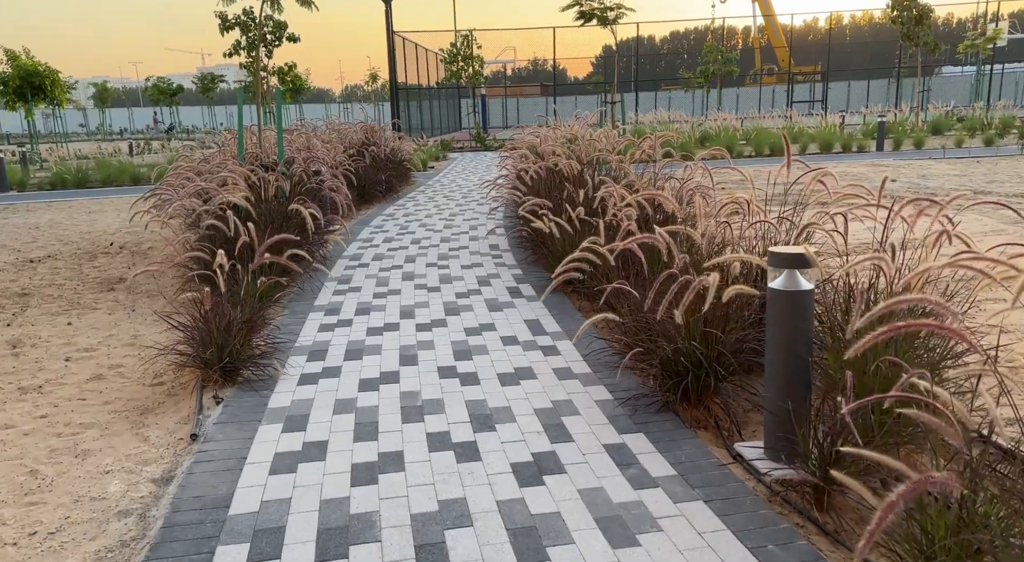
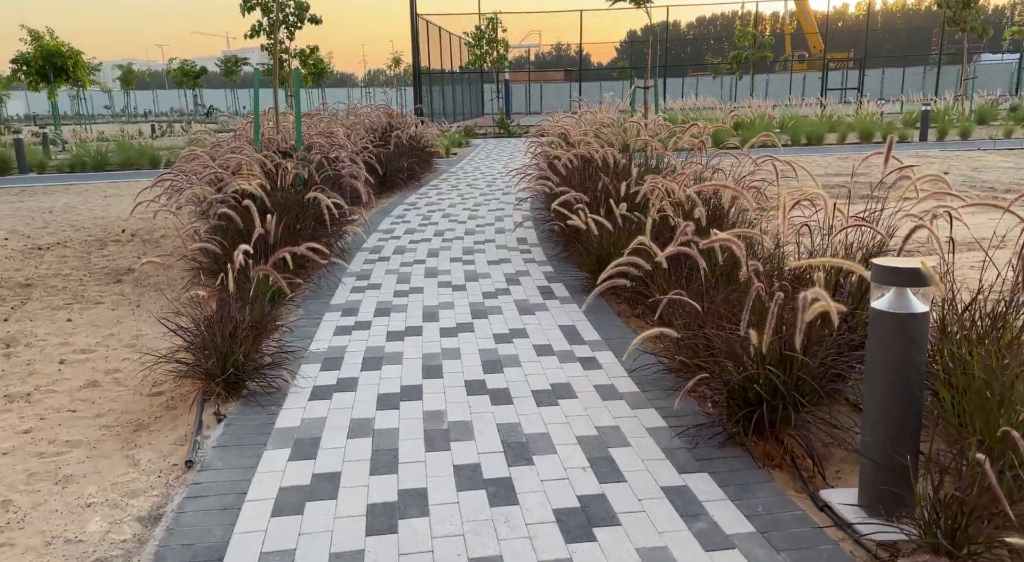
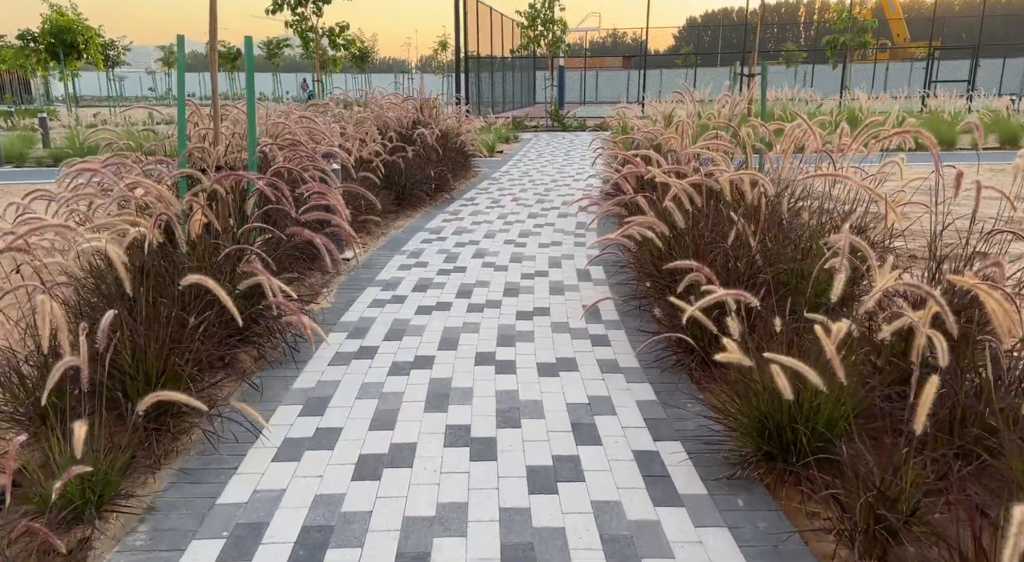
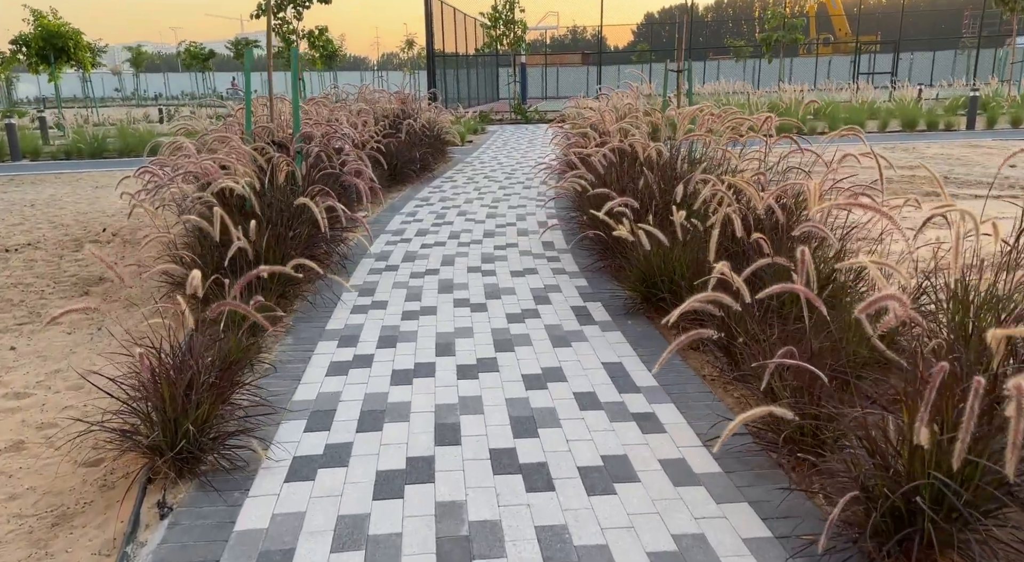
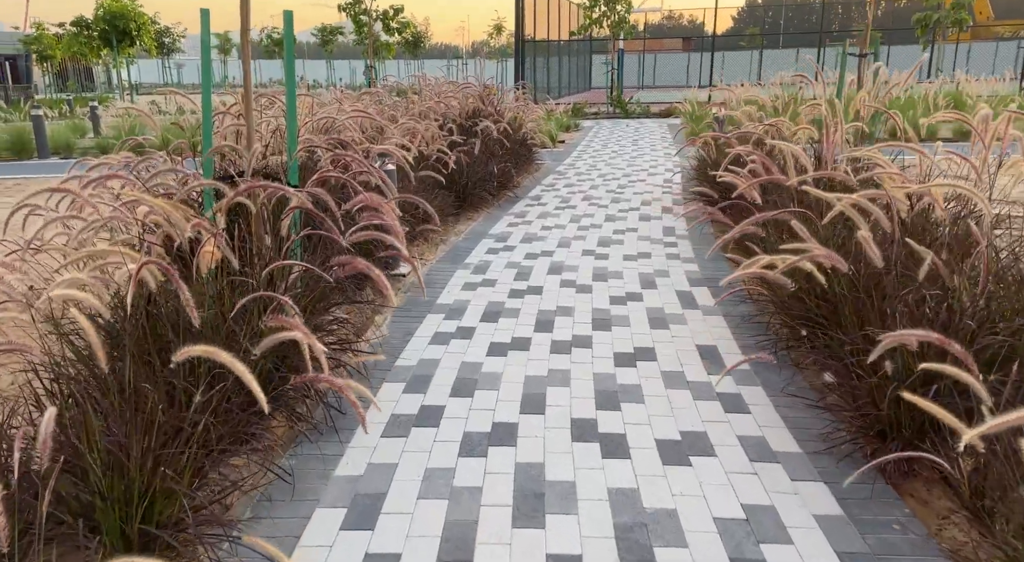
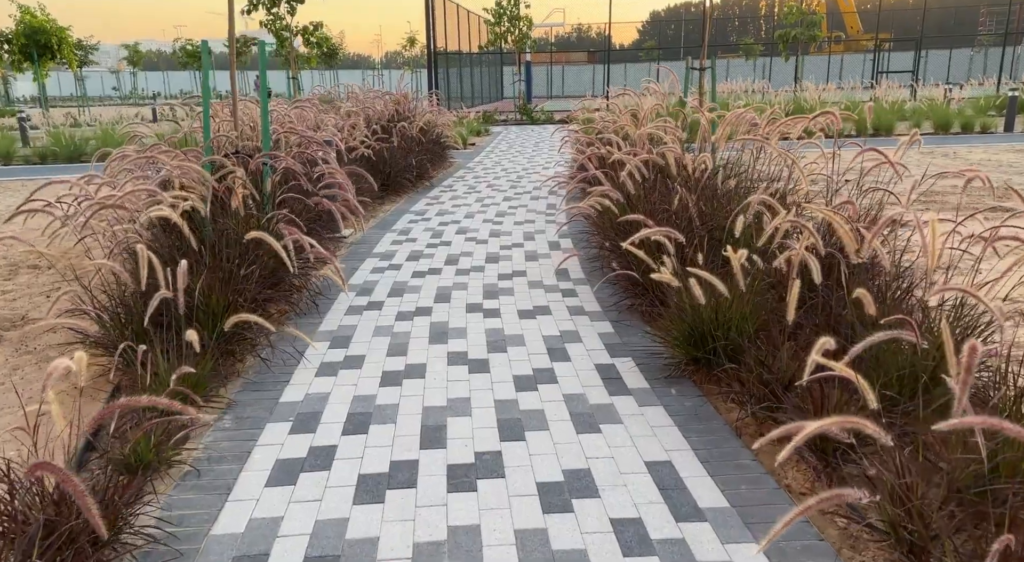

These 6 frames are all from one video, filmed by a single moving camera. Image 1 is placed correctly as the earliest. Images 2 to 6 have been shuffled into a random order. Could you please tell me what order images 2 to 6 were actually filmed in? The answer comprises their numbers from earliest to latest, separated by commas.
2, 4, 6, 3, 5
